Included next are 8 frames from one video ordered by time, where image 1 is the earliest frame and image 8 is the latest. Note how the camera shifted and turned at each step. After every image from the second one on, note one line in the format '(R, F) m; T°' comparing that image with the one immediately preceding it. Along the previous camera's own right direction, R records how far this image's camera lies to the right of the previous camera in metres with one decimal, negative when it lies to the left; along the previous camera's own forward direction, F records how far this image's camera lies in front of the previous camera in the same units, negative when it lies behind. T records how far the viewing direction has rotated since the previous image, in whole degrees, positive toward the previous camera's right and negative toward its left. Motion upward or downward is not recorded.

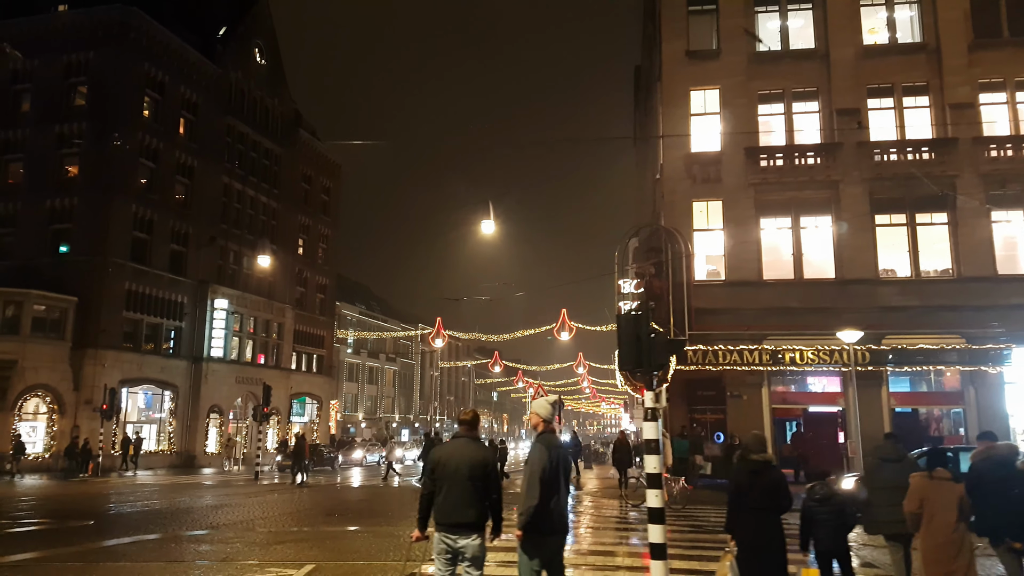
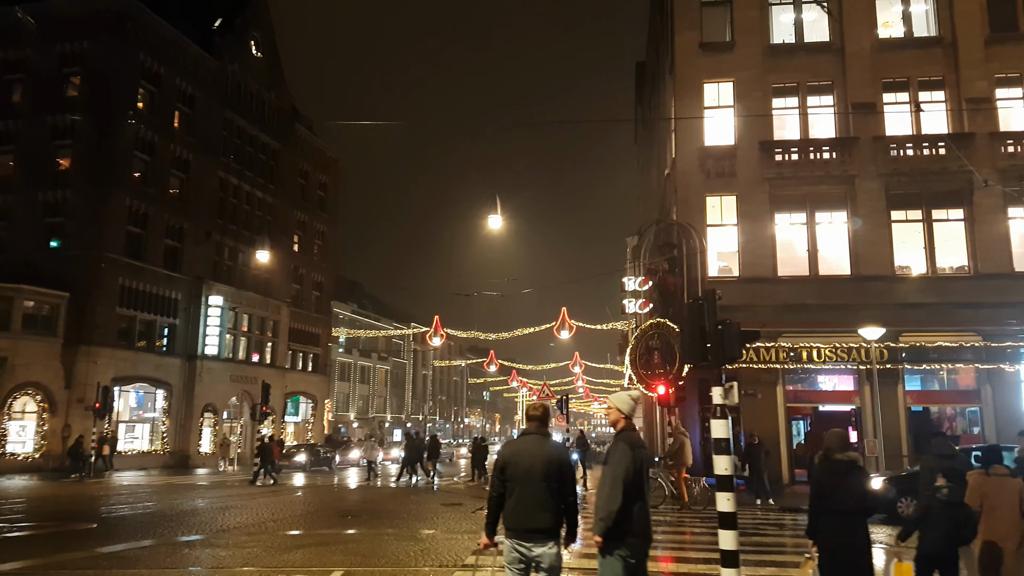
(-0.6, +0.6) m; +1°
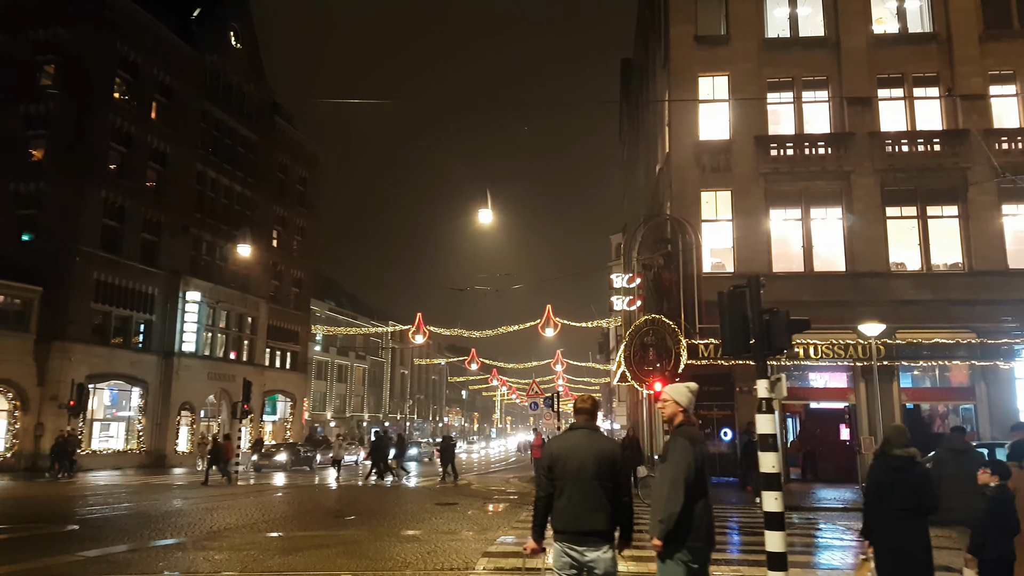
(-0.5, +0.5) m; +2°
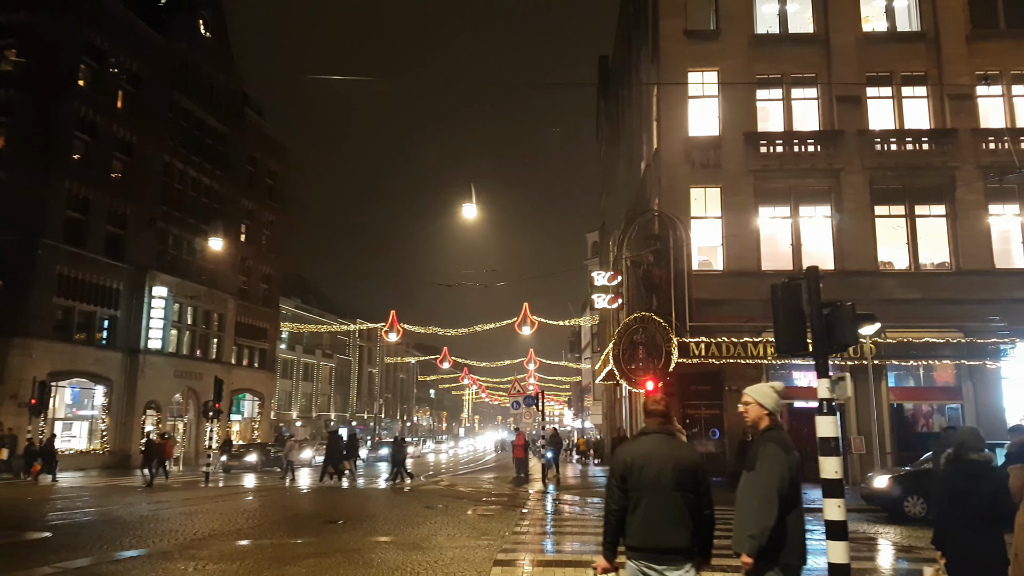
(-0.6, +0.6) m; +2°
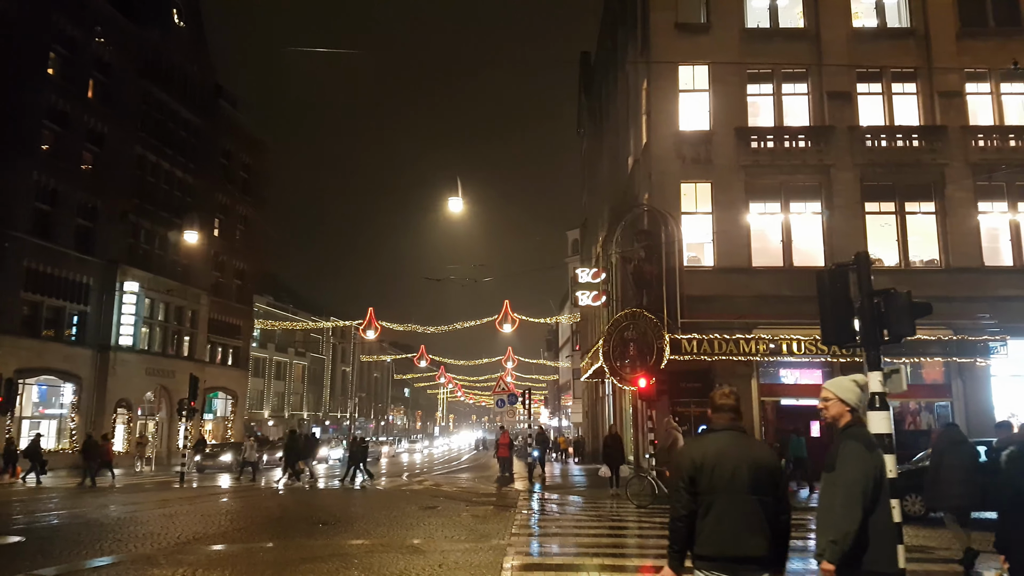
(-0.4, +0.5) m; +2°
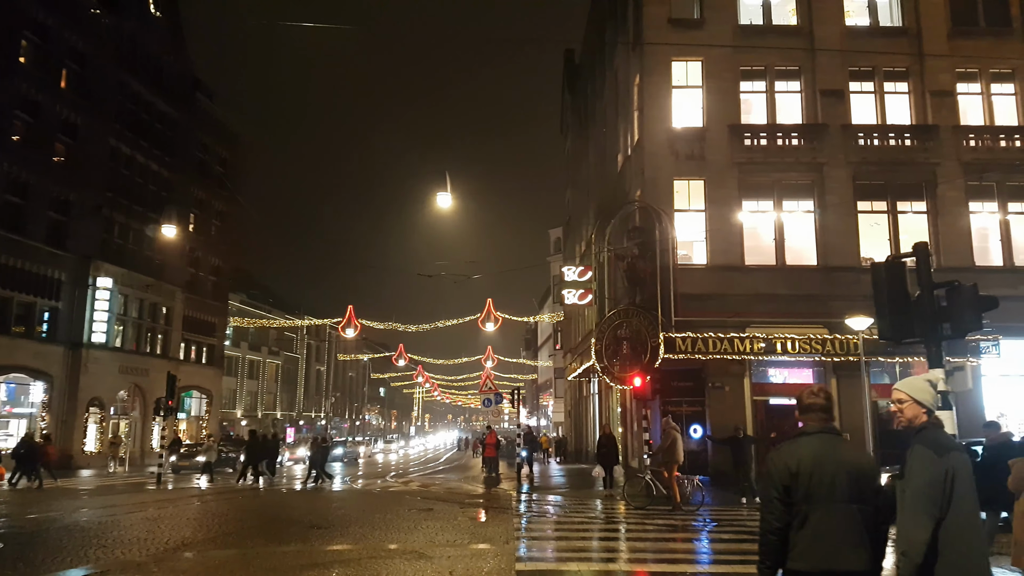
(-0.4, +0.4) m; +2°
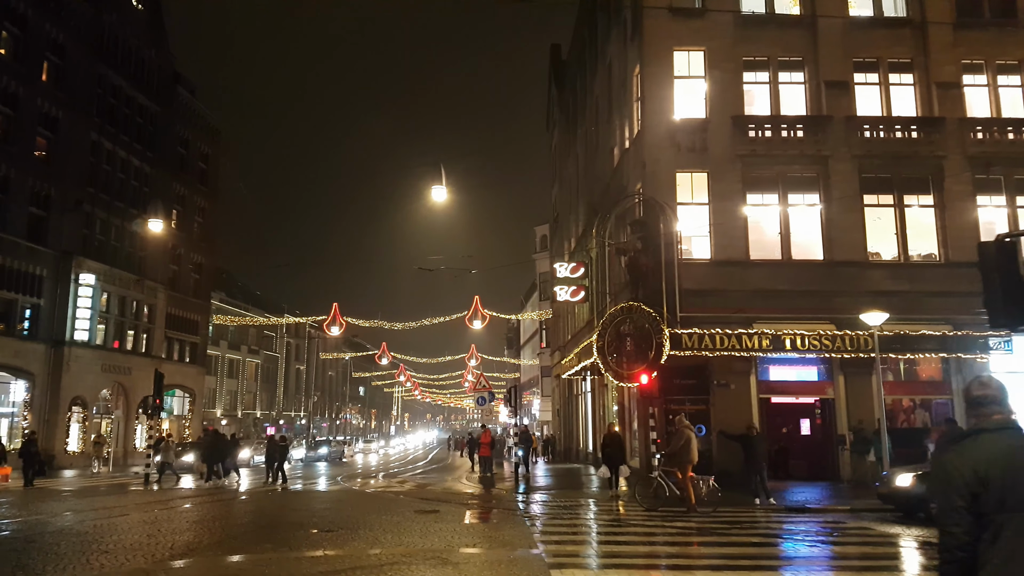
(-0.6, +0.6) m; +1°
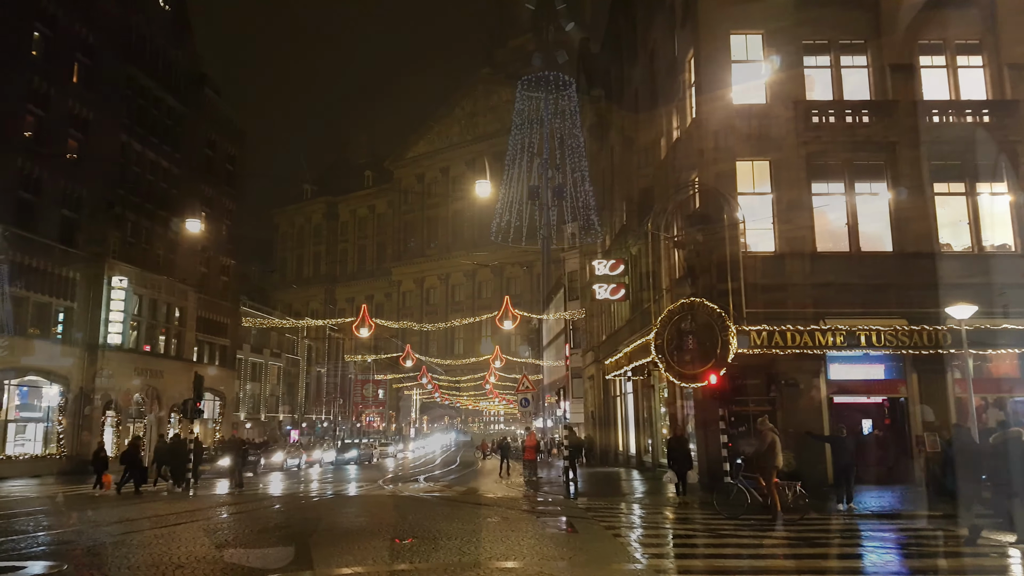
(-0.9, +0.9) m; -1°
